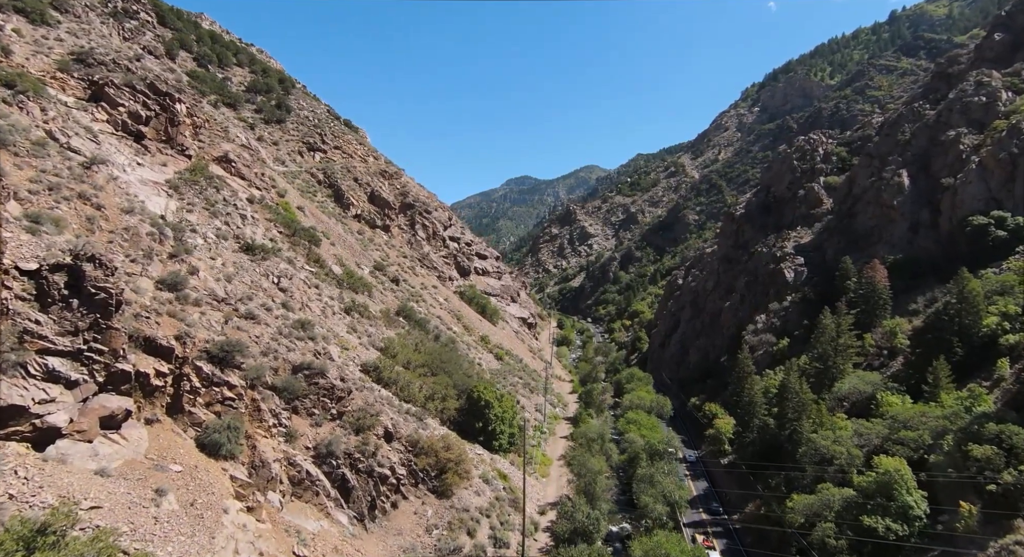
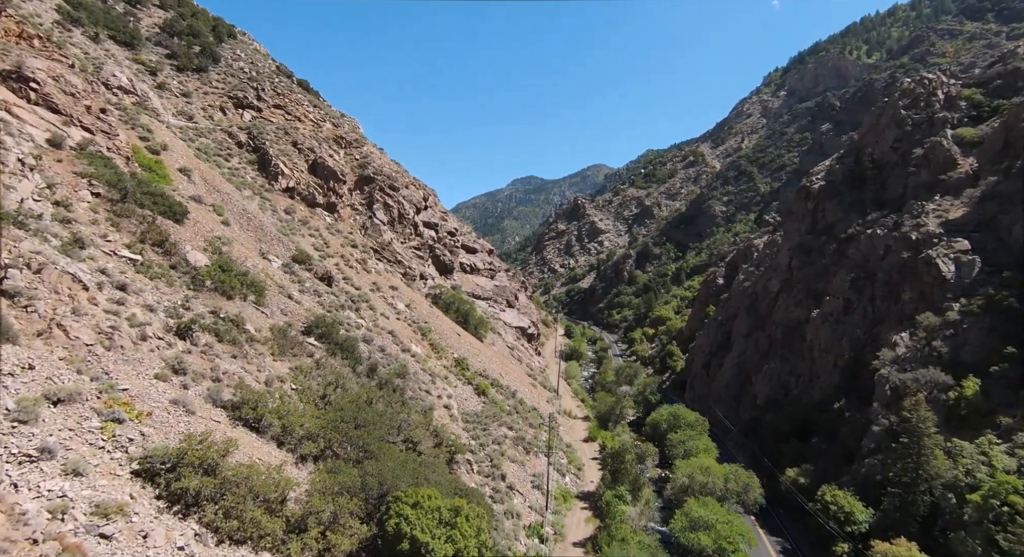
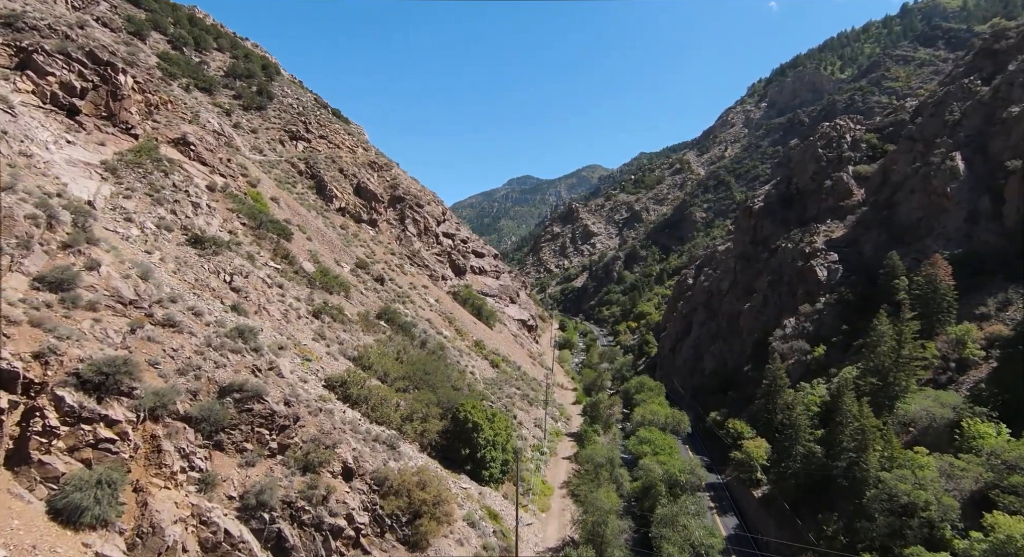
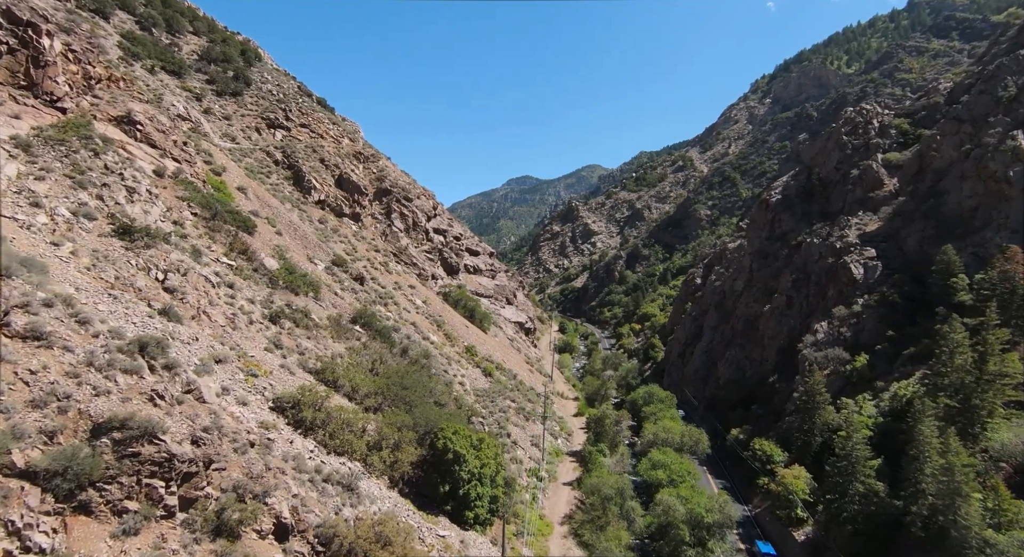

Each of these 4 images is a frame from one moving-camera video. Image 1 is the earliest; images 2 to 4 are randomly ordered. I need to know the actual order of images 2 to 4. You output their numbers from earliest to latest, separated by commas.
3, 4, 2
